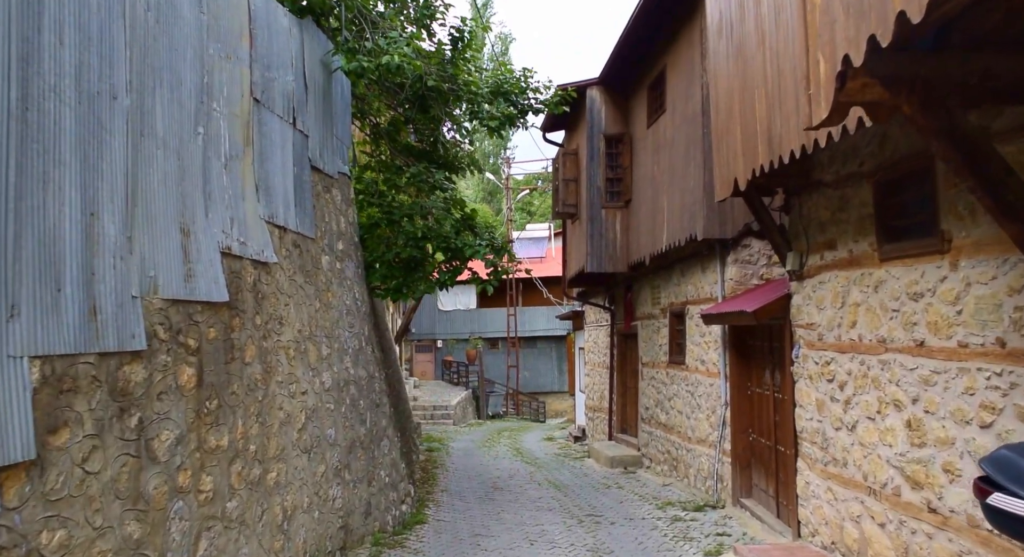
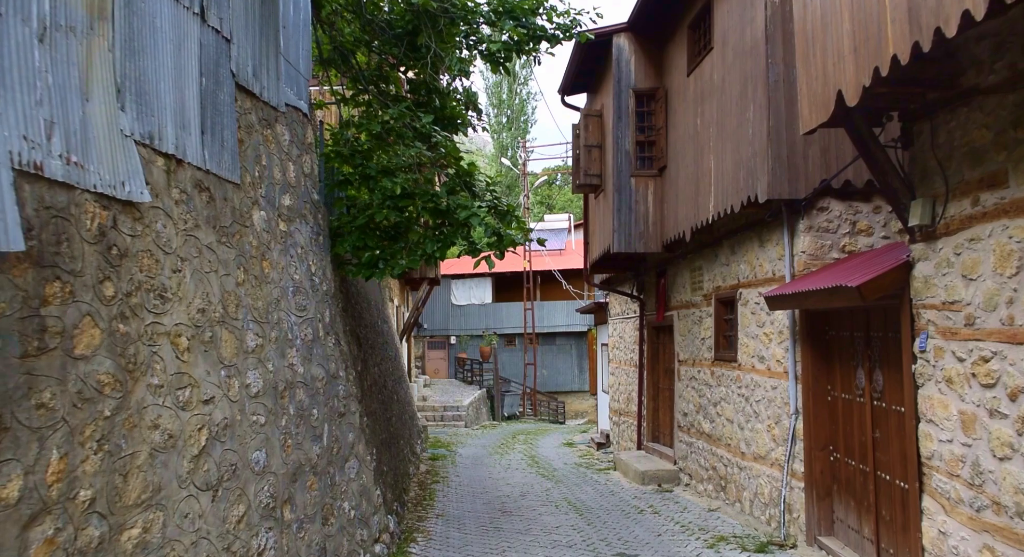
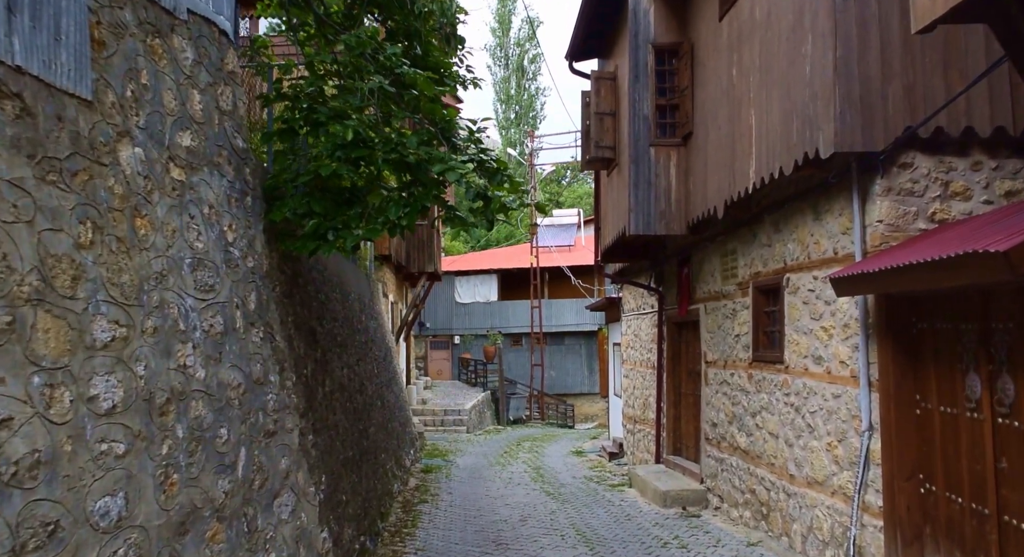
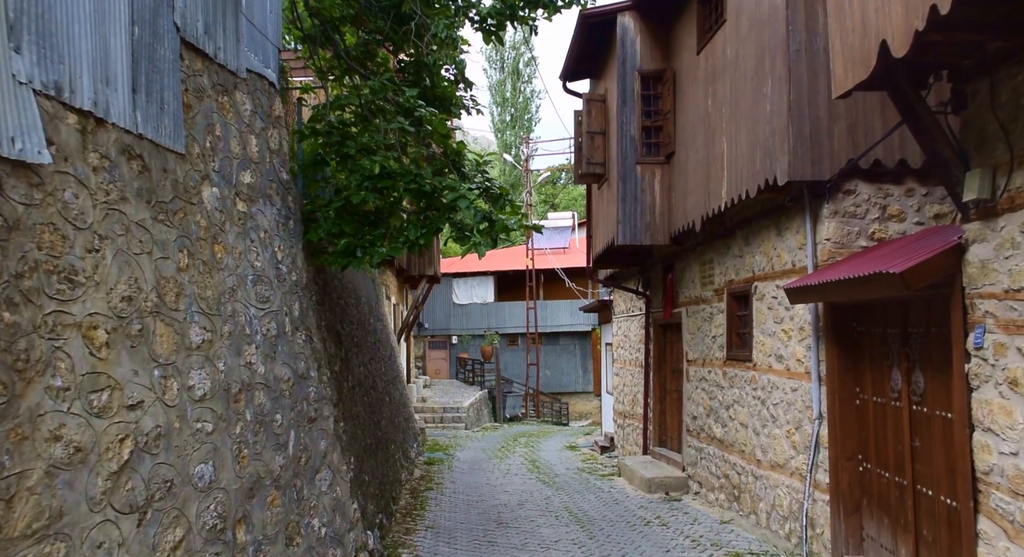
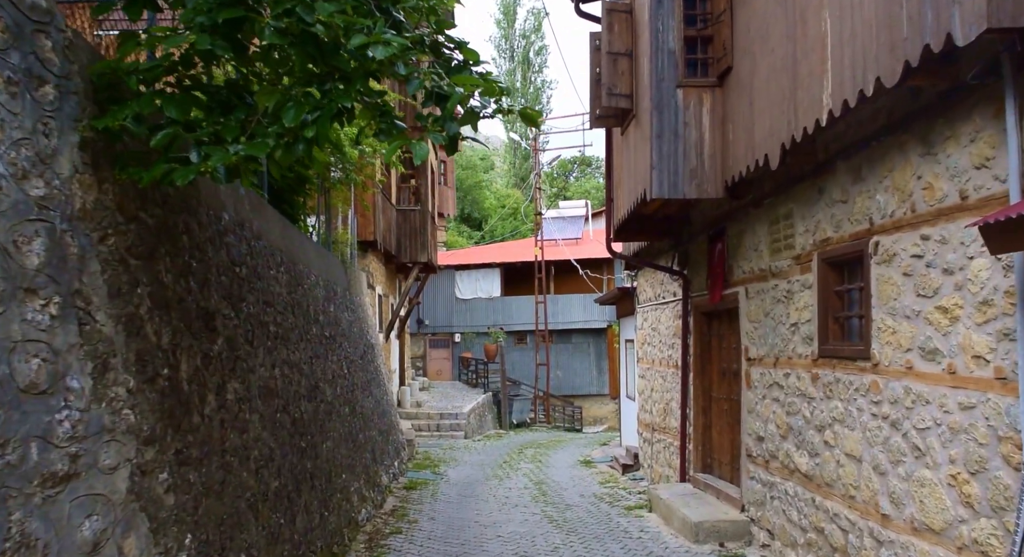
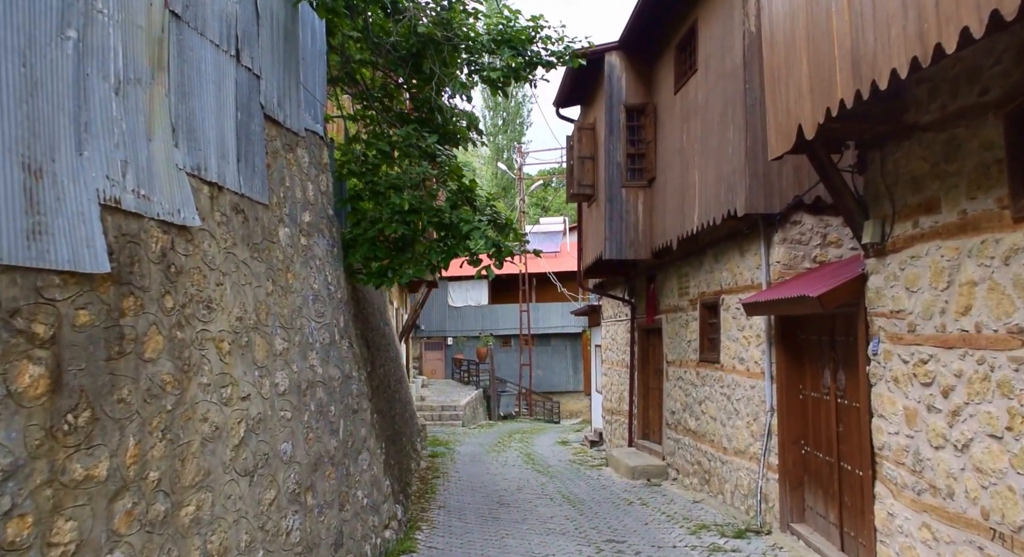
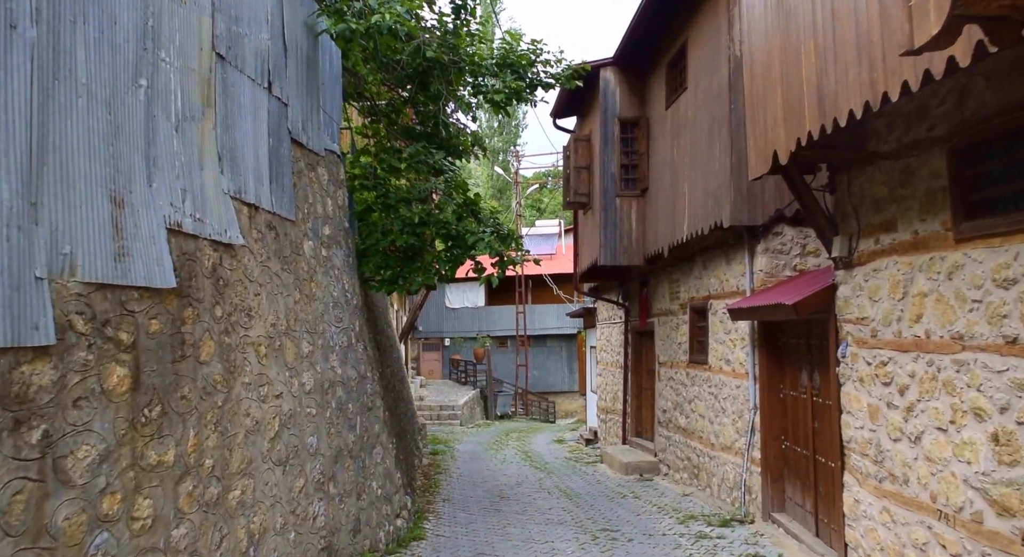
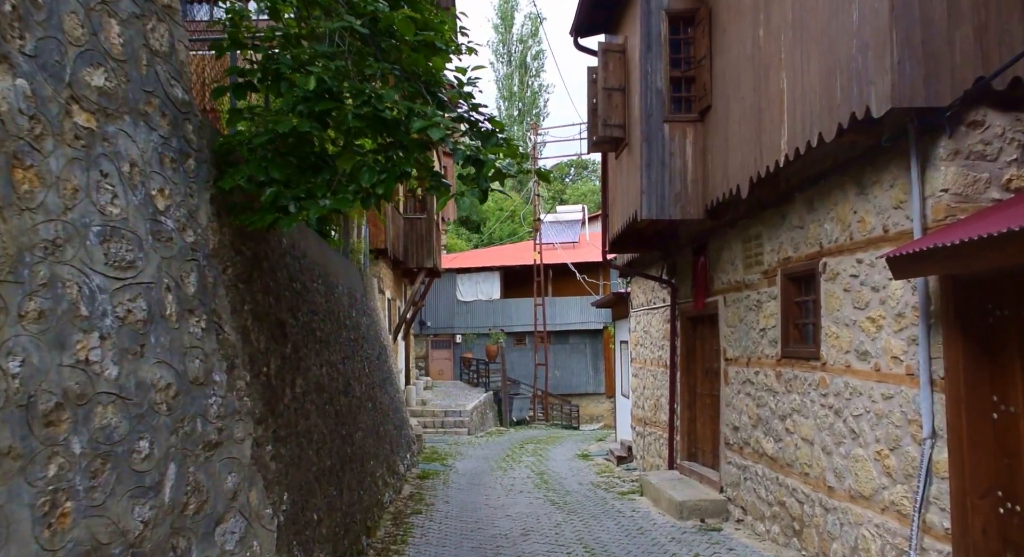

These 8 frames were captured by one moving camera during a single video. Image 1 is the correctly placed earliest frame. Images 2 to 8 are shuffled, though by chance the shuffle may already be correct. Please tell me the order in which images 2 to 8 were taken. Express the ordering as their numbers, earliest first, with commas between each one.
7, 6, 2, 4, 3, 8, 5
